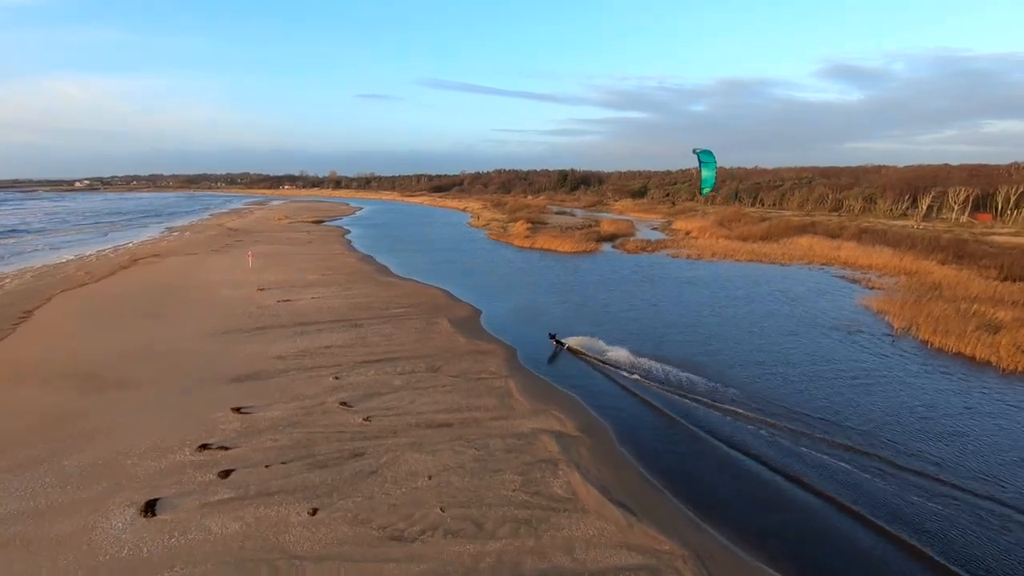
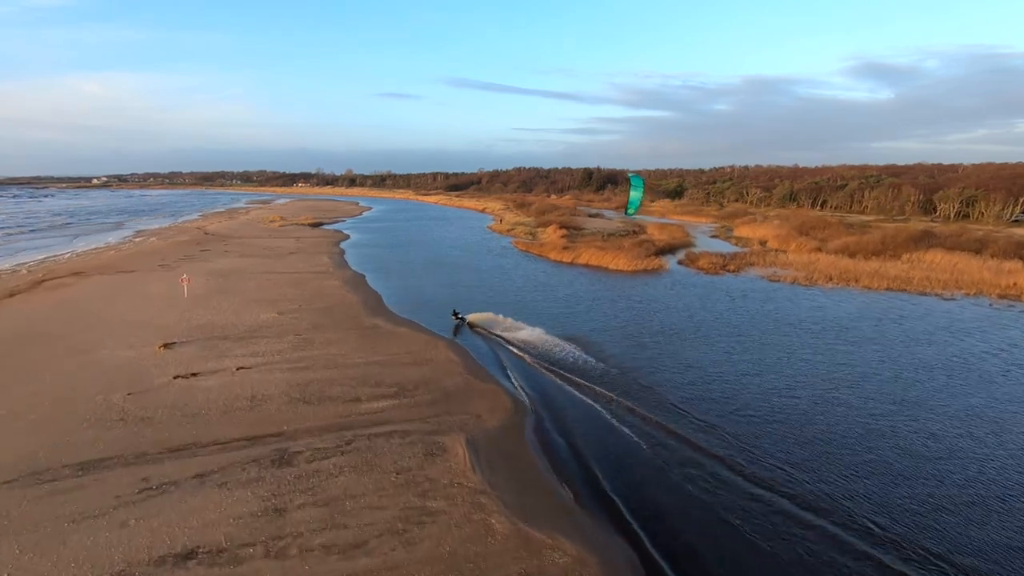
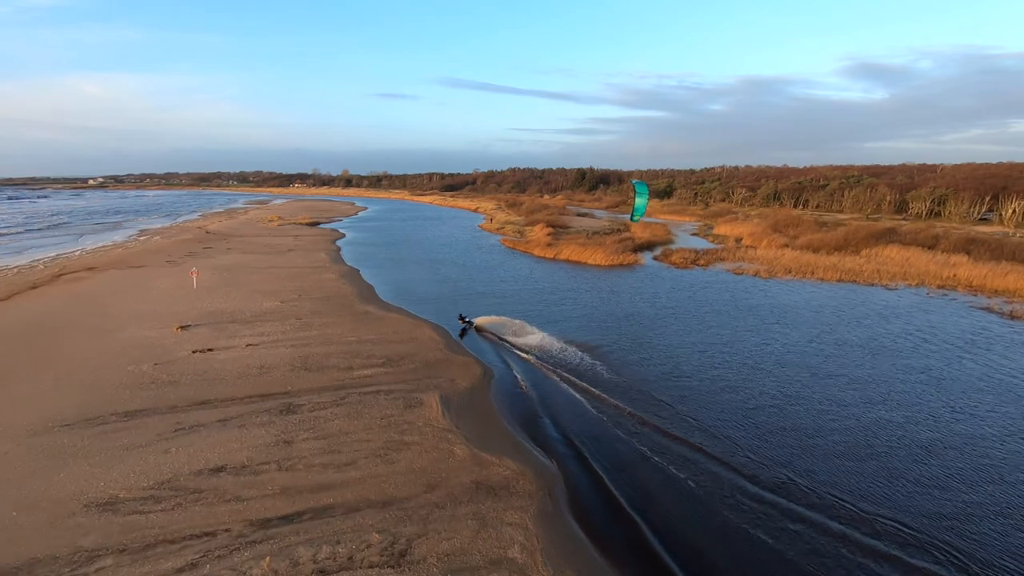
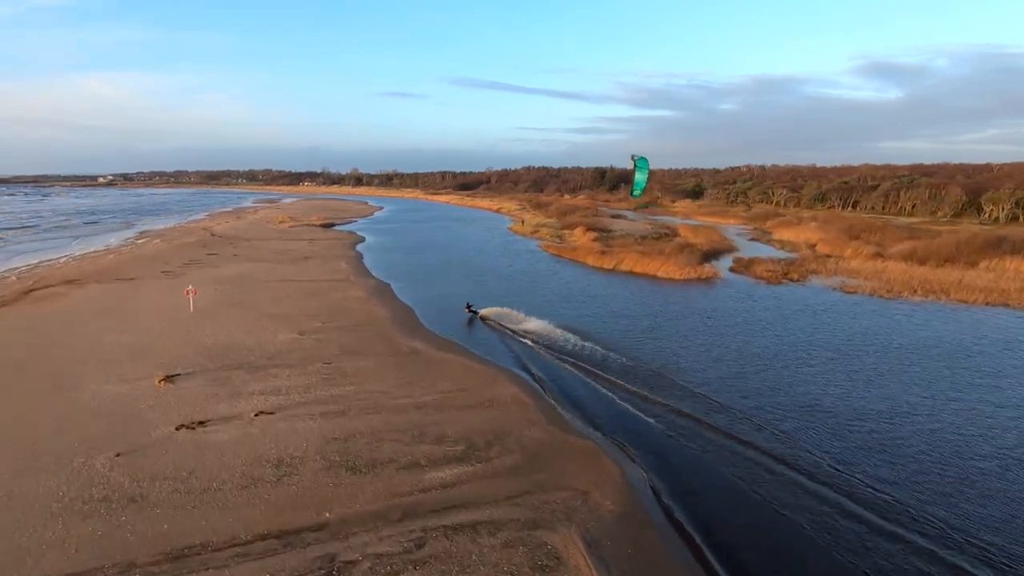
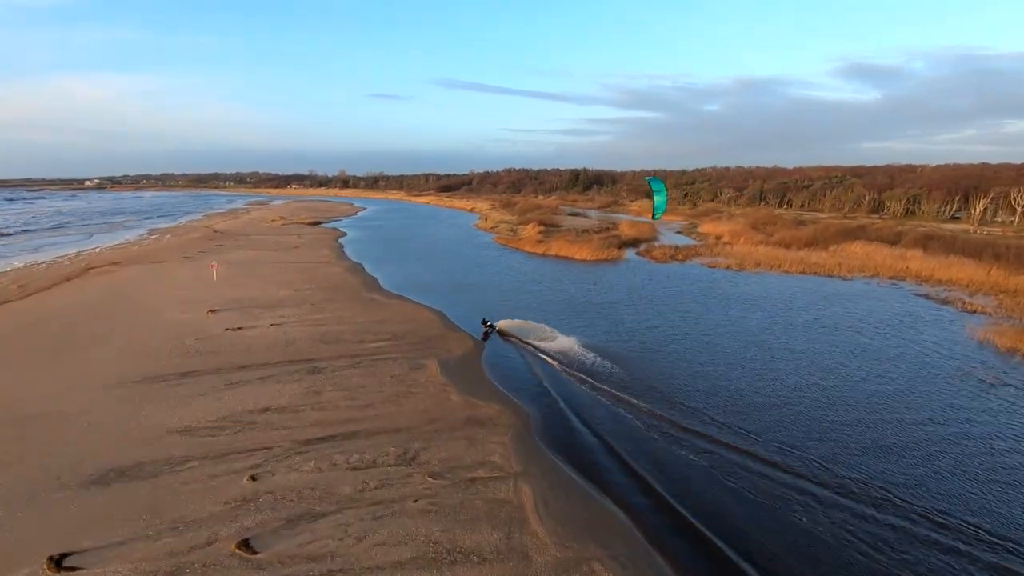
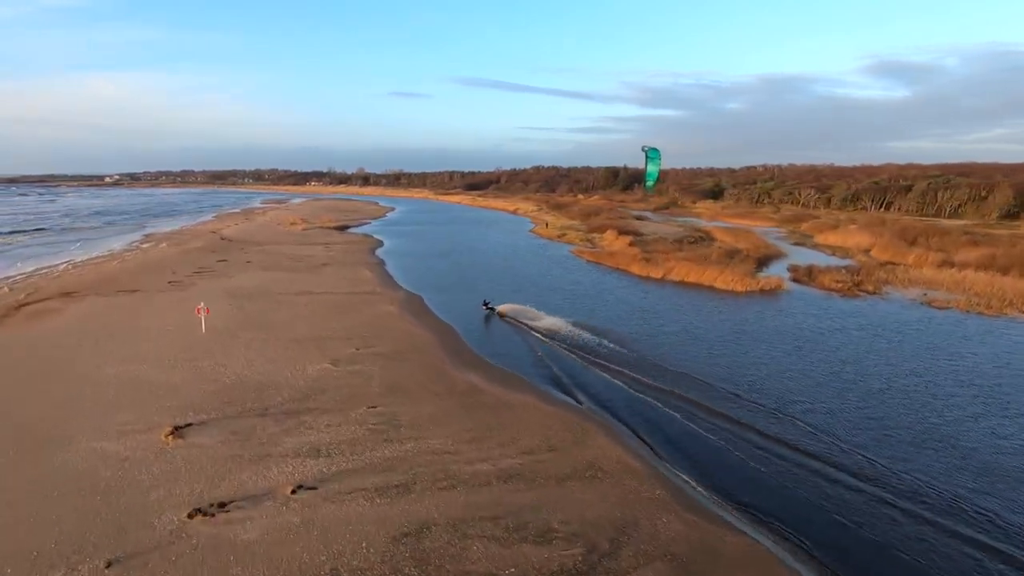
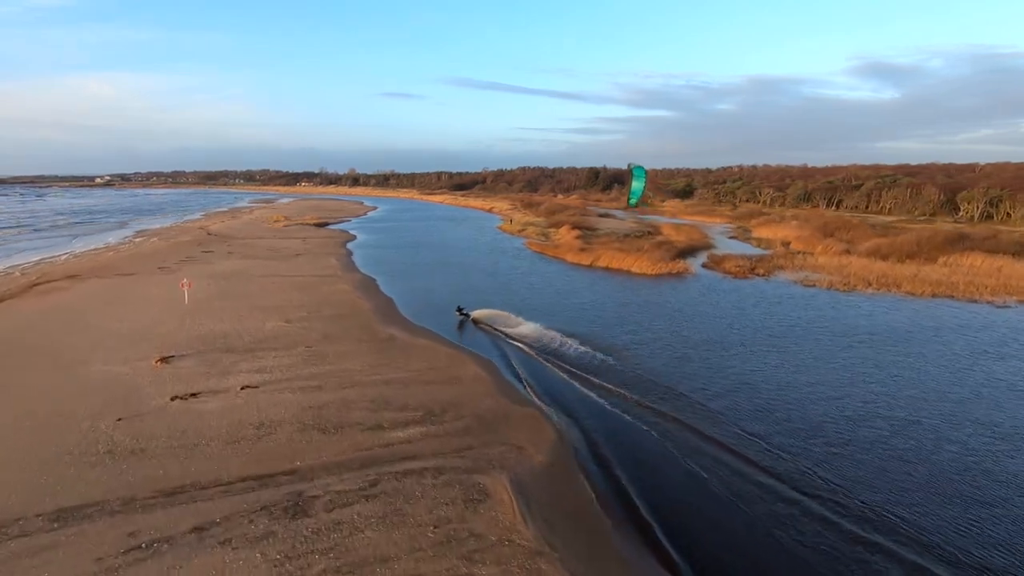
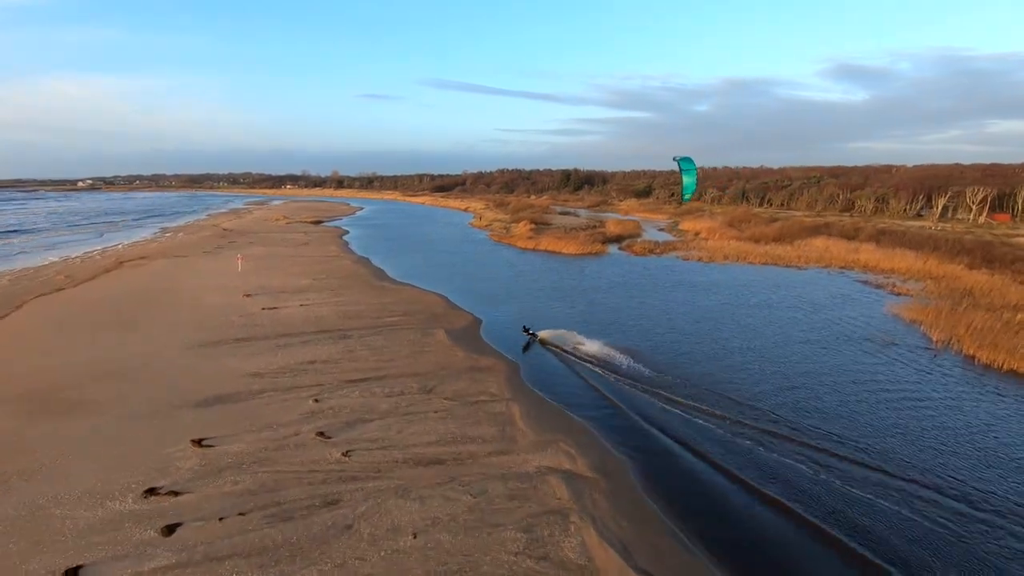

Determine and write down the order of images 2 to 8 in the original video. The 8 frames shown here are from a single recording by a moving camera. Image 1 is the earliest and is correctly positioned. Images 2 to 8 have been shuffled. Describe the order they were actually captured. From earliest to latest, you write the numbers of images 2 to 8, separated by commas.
8, 5, 3, 2, 7, 4, 6
